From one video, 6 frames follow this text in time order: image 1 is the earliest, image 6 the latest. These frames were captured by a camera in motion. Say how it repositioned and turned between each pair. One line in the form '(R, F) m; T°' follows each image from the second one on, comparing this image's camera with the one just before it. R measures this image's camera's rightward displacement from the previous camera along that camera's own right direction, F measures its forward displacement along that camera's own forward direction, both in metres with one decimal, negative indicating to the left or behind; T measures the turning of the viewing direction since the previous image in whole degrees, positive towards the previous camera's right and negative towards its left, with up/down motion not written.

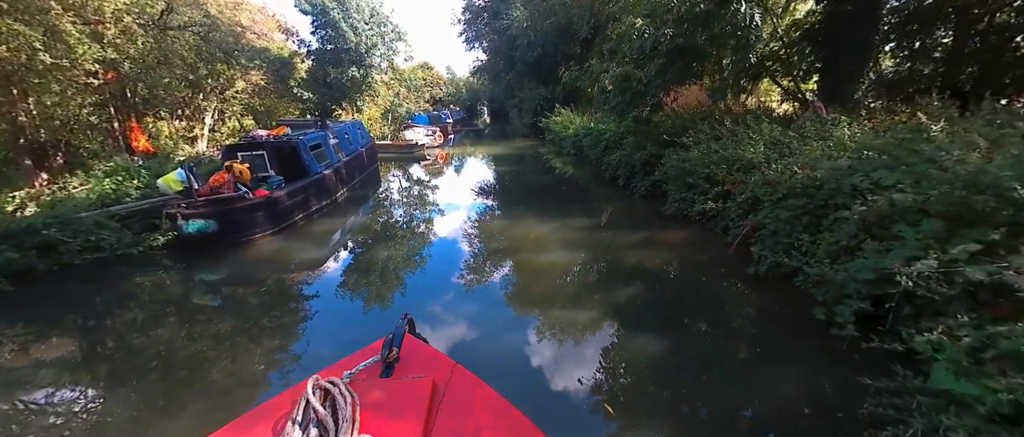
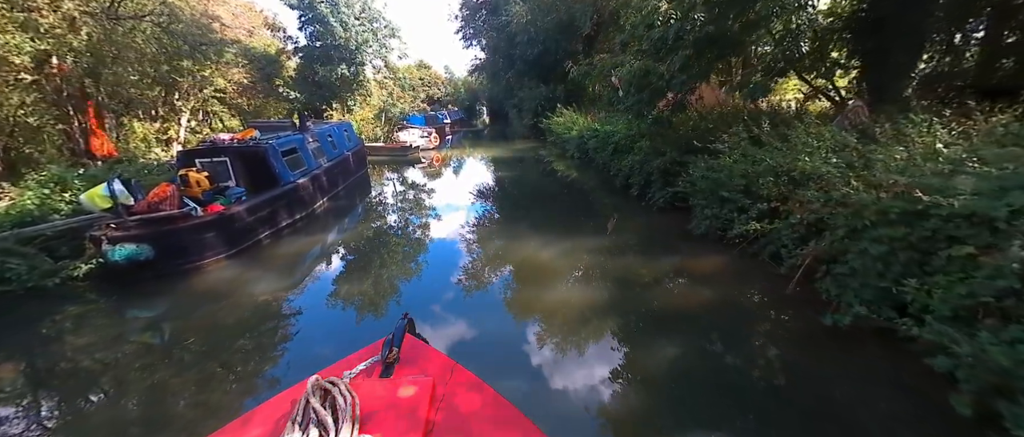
(0.0, +1.0) m; 0°
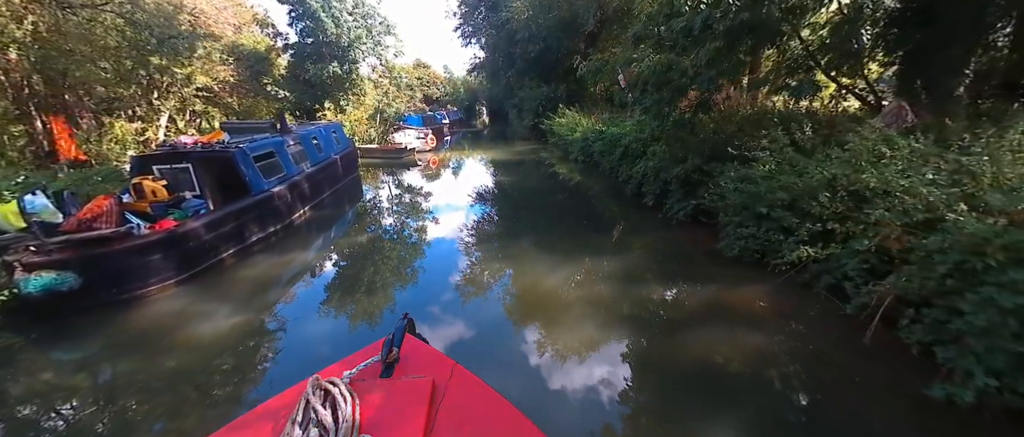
(0.0, +0.8) m; 0°
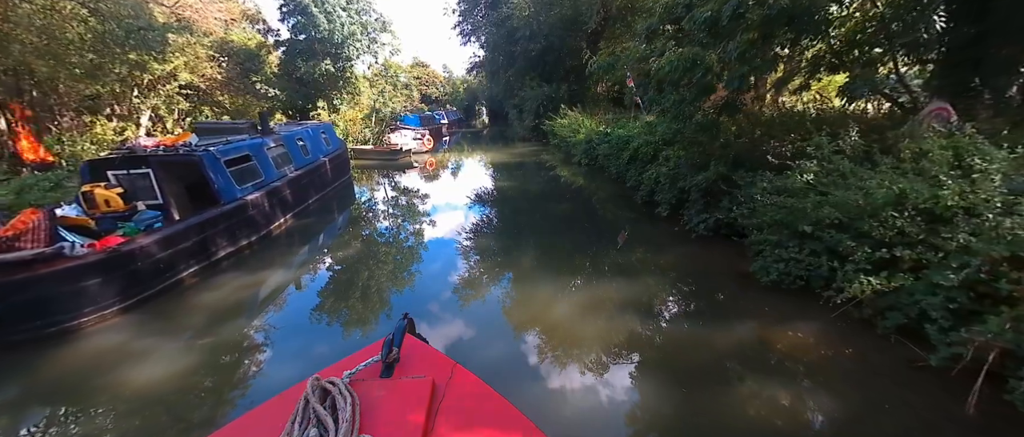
(0.0, +0.6) m; 0°
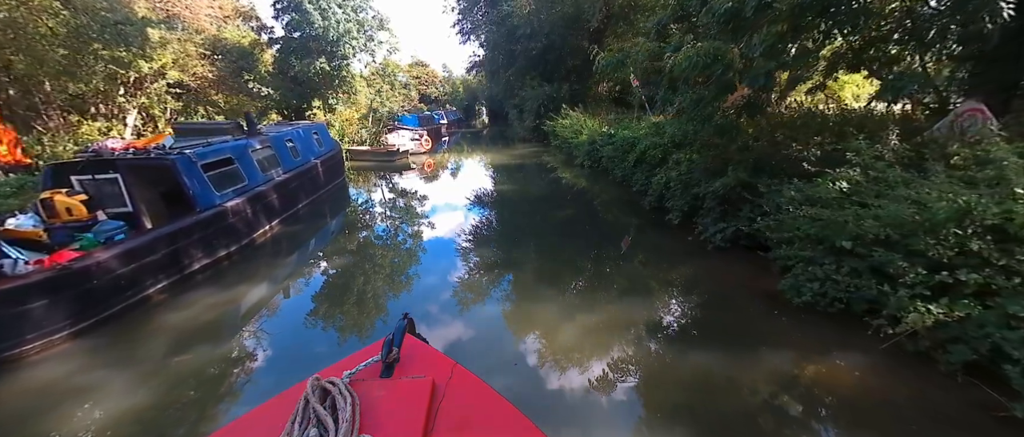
(0.0, +0.4) m; 0°
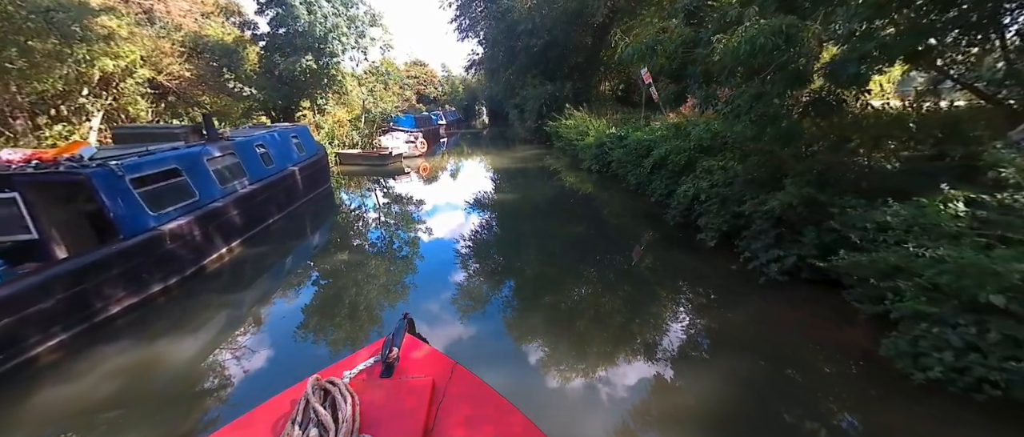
(0.0, +1.0) m; 0°
